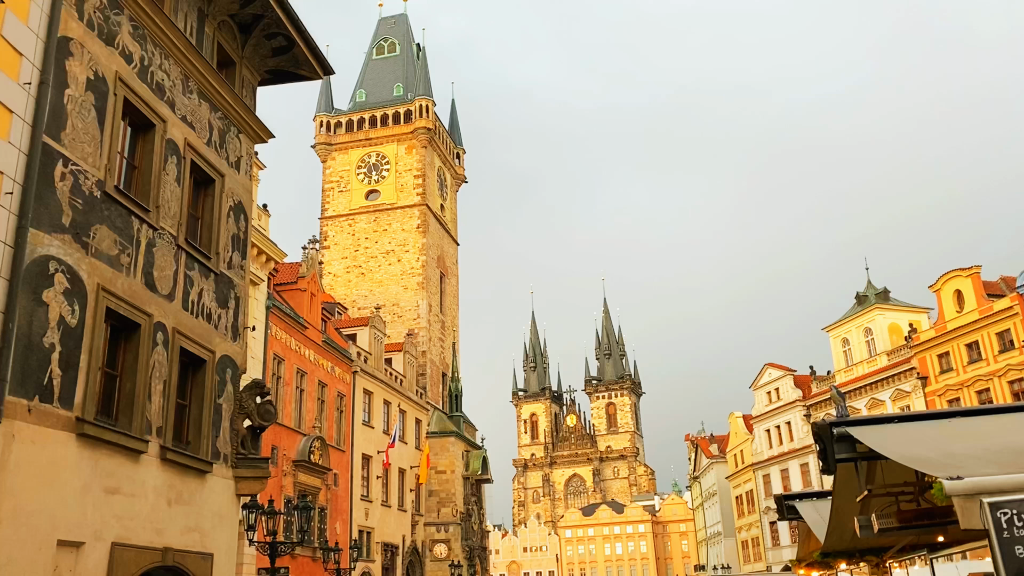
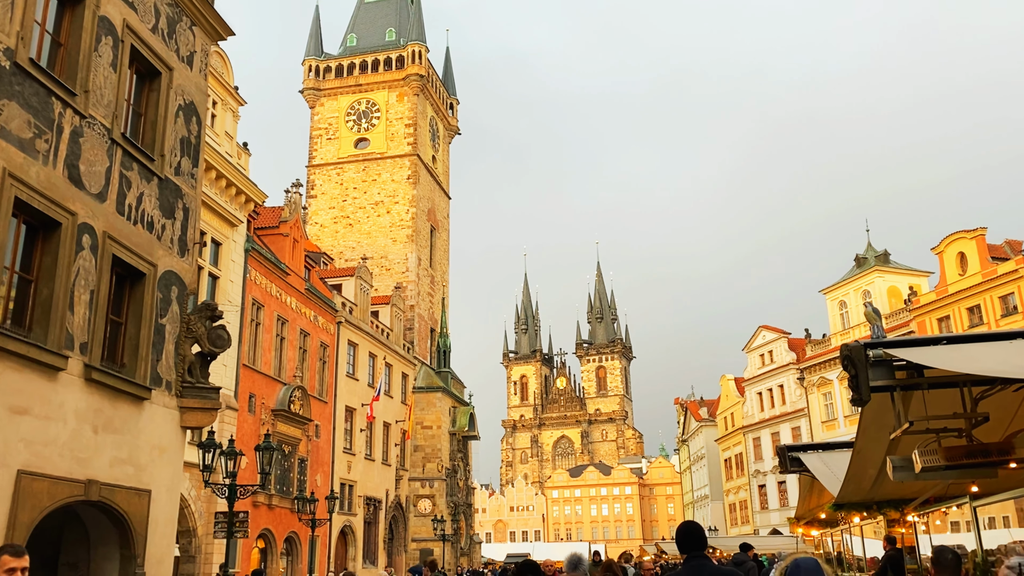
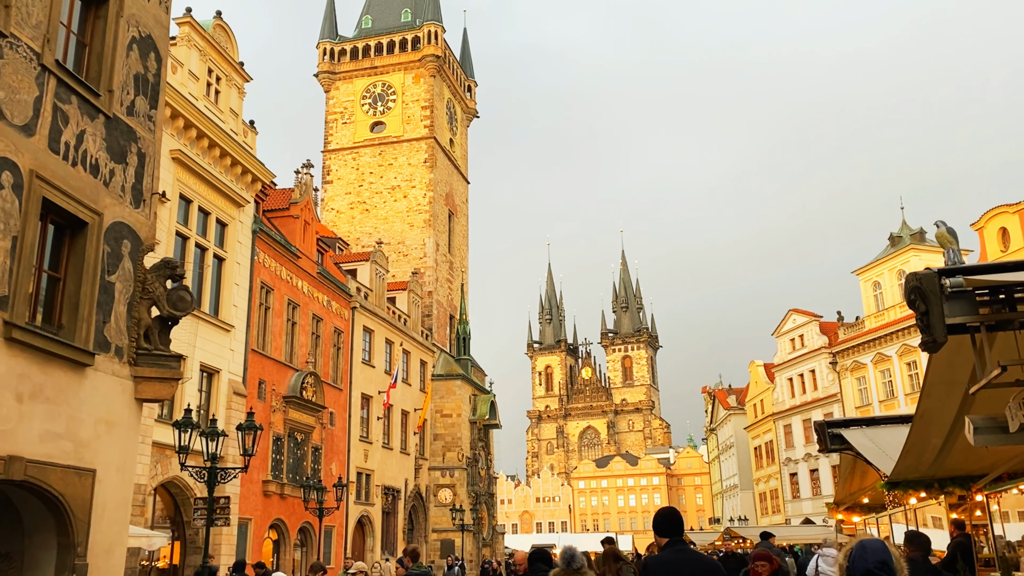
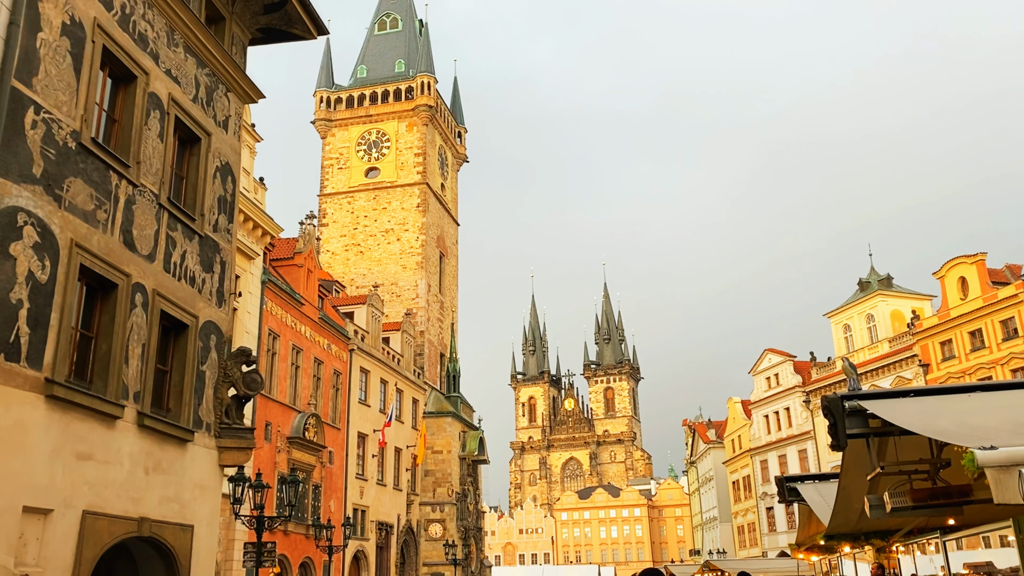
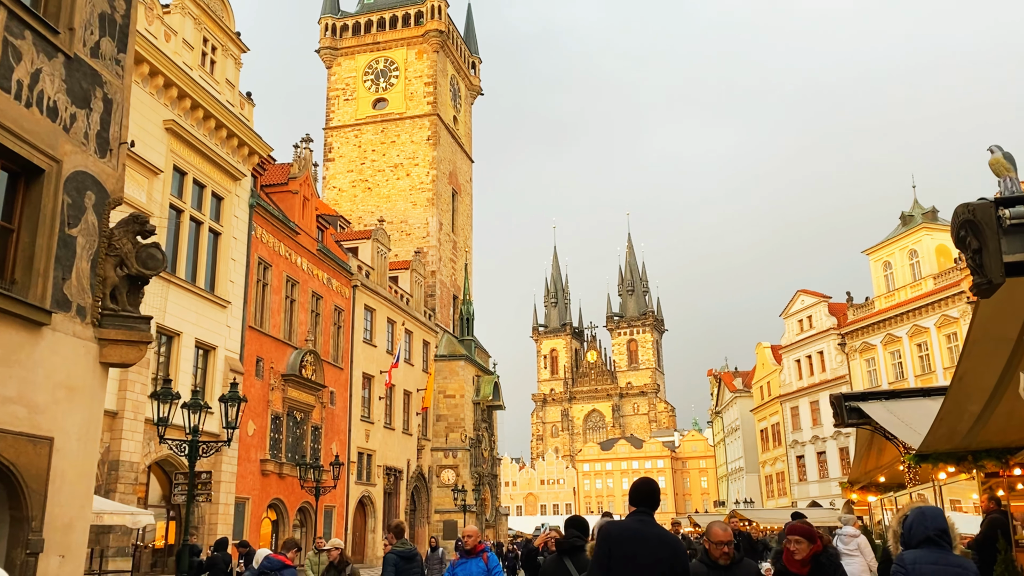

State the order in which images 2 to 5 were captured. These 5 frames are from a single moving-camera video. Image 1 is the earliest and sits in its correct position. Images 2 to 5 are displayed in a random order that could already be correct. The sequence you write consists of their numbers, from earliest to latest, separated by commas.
4, 2, 3, 5
